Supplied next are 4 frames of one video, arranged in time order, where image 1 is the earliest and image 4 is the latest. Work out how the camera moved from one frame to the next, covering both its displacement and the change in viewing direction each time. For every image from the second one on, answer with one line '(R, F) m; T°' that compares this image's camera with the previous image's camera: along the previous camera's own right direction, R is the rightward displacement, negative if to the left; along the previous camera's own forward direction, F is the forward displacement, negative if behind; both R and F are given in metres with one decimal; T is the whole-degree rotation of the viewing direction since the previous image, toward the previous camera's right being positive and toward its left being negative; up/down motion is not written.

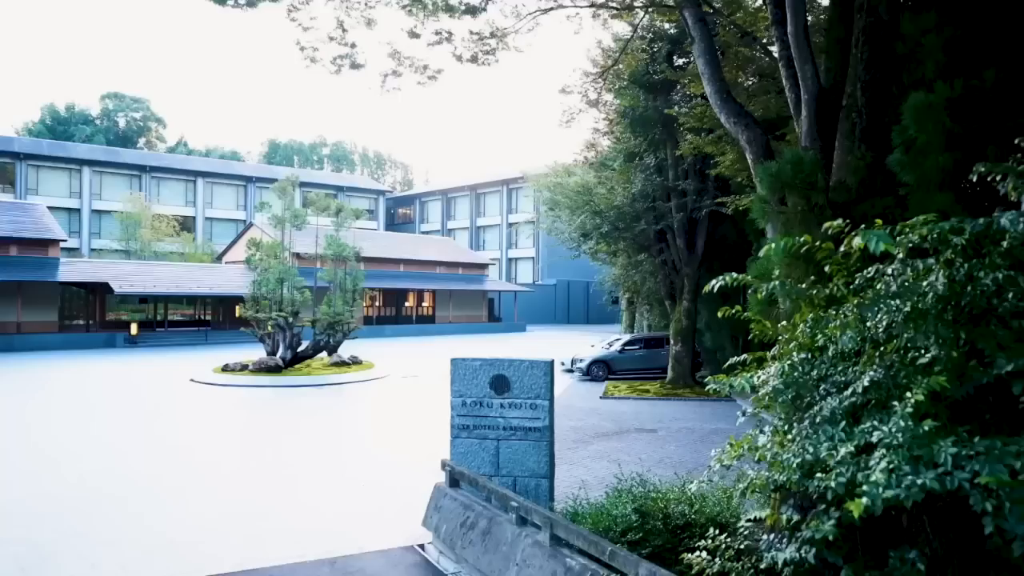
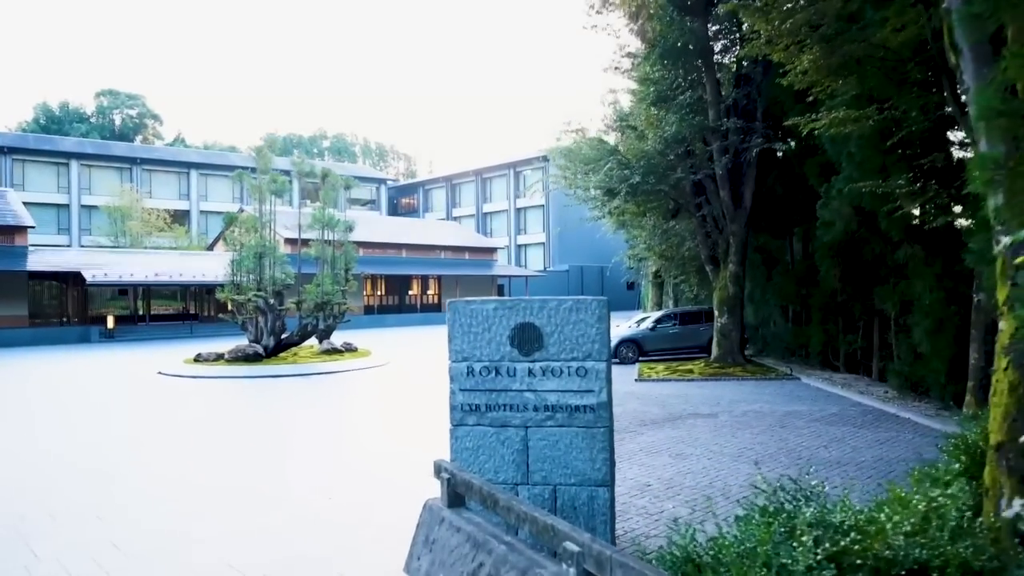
(-0.1, +2.7) m; -1°
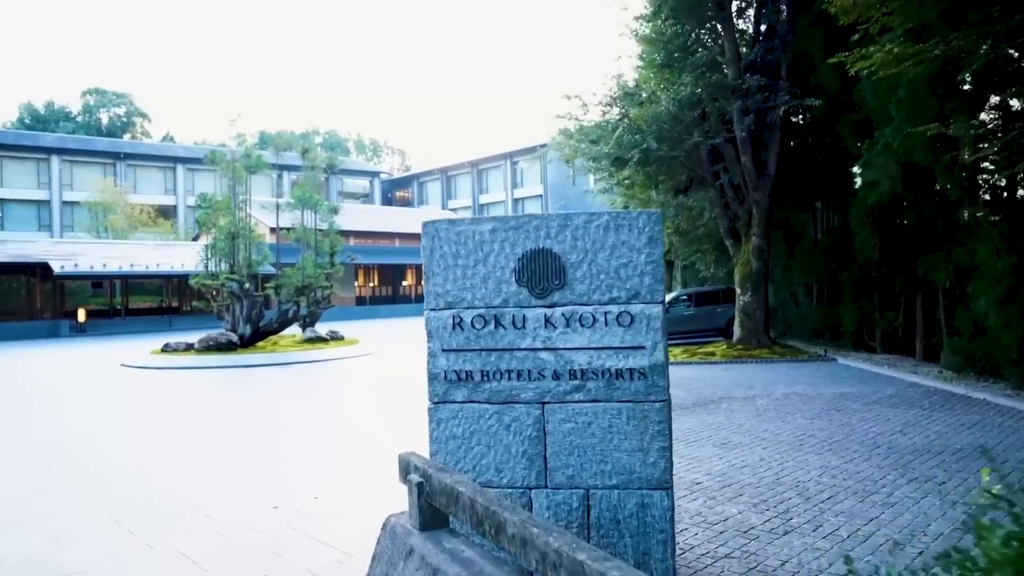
(0.0, +1.5) m; 0°
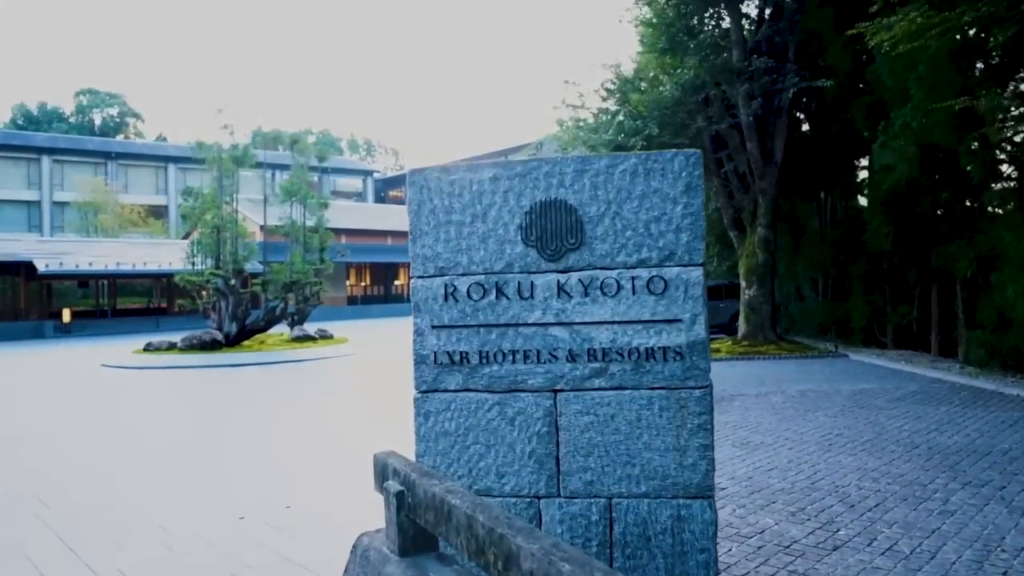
(0.0, +0.6) m; 0°
